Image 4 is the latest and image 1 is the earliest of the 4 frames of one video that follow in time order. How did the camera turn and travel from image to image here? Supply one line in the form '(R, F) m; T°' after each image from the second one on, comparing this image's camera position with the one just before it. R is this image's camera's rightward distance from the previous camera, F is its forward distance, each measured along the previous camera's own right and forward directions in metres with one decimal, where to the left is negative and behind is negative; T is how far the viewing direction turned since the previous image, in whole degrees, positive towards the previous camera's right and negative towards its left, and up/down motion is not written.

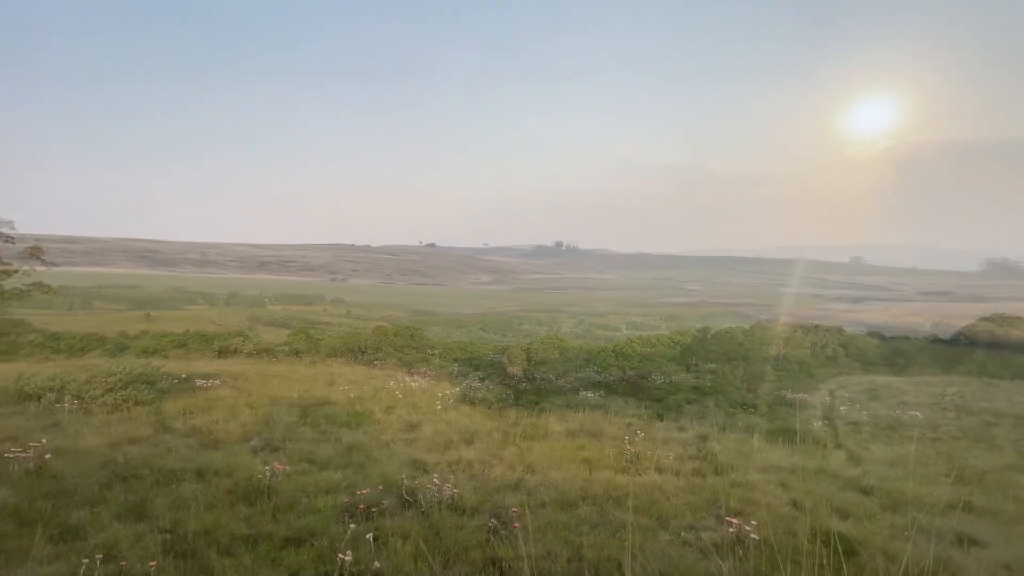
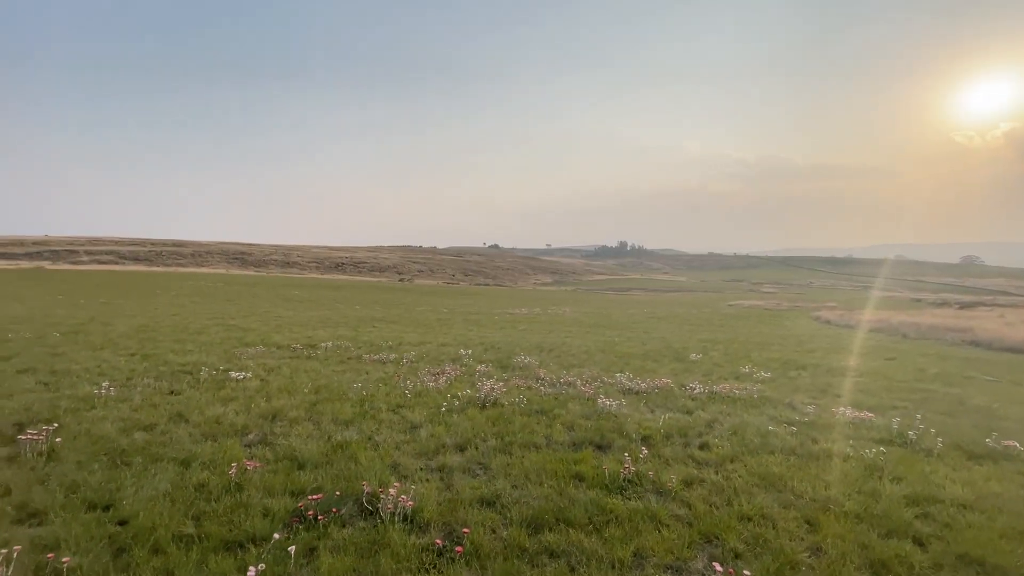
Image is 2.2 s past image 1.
(+1.6, +1.0) m; -9°
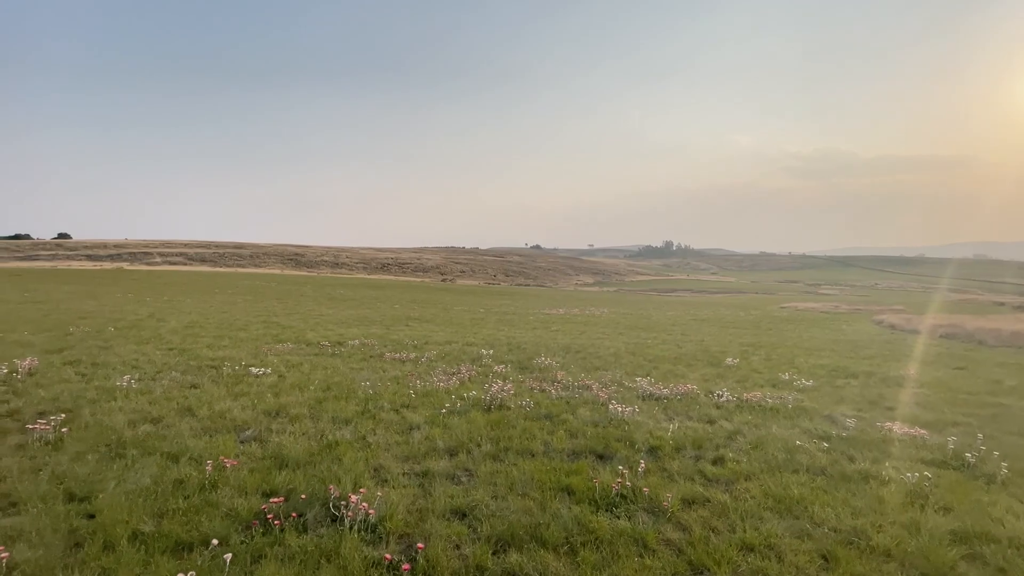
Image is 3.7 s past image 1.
(+1.0, +0.7) m; -6°
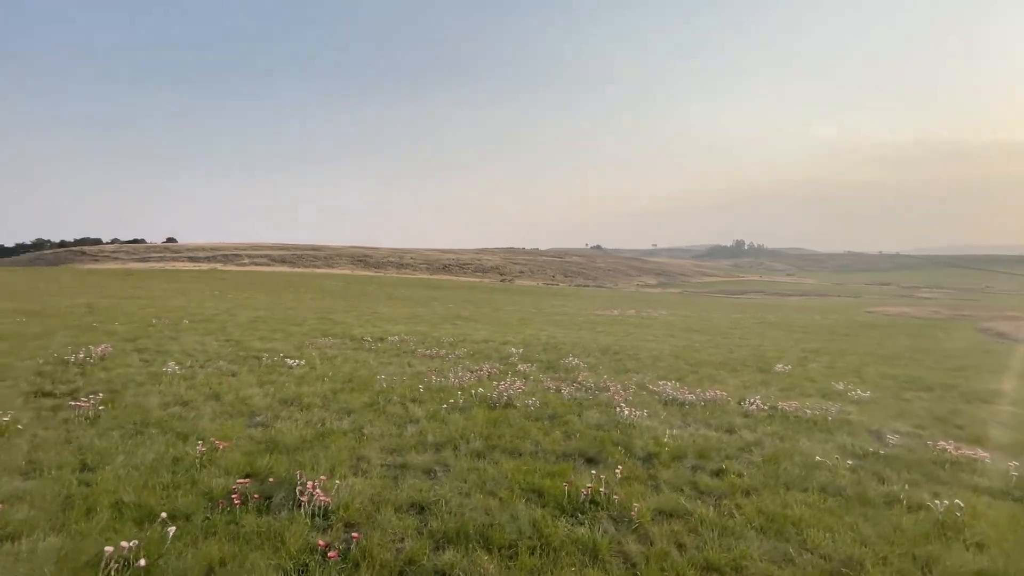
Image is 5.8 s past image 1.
(+1.5, +0.4) m; -8°
